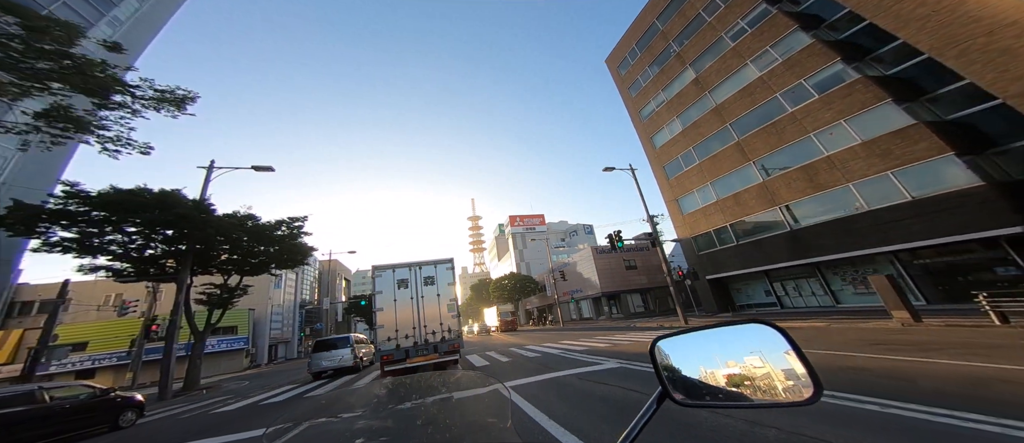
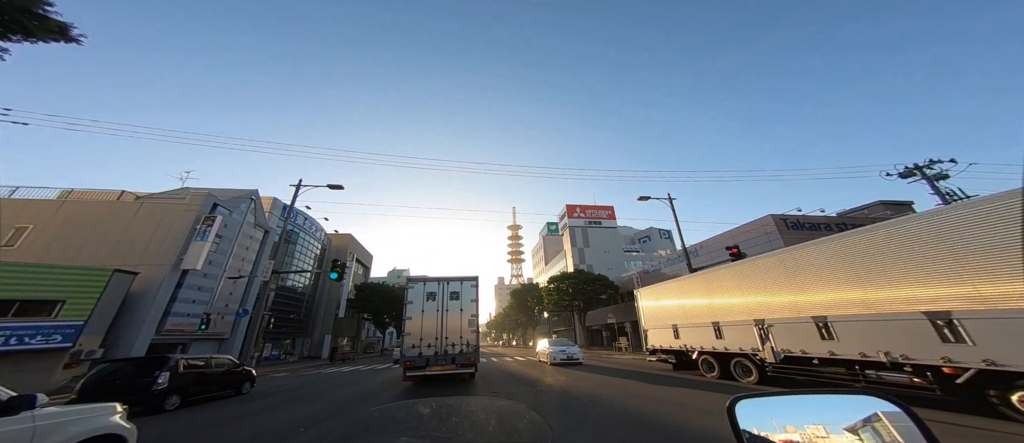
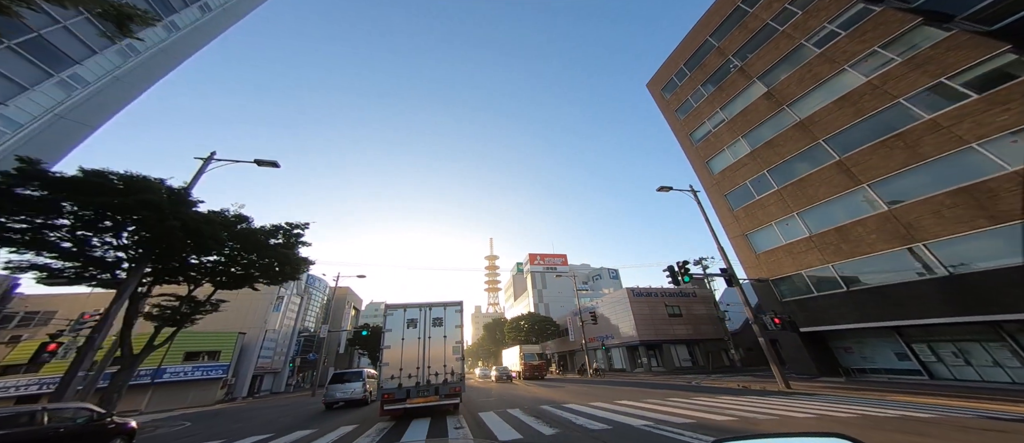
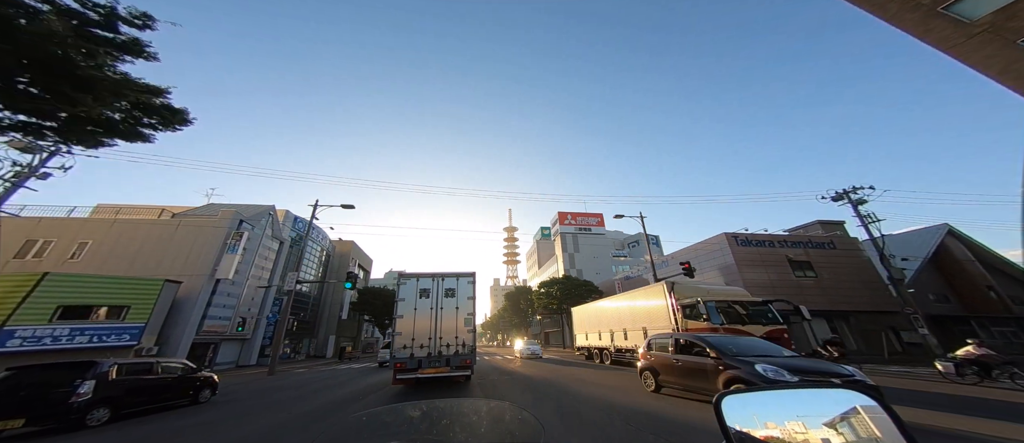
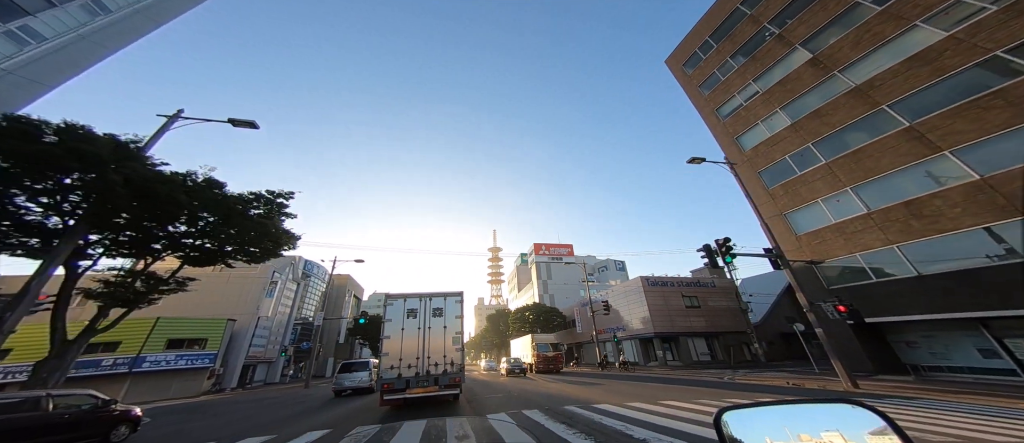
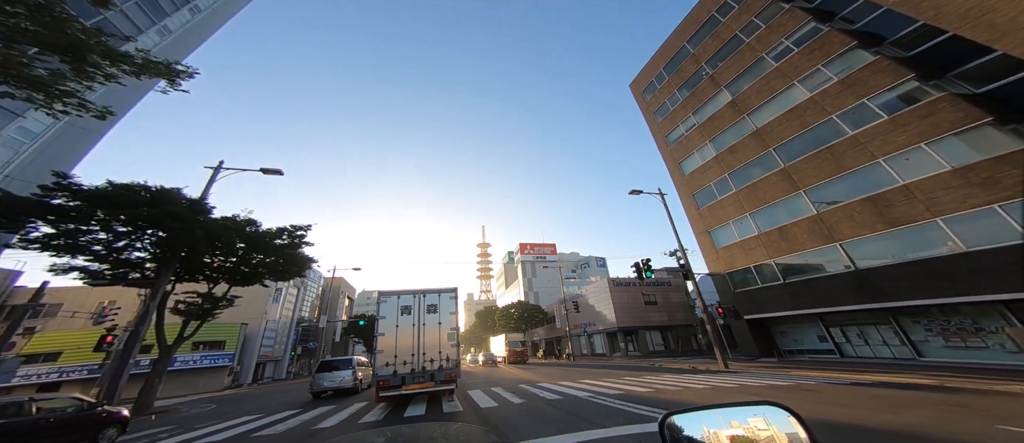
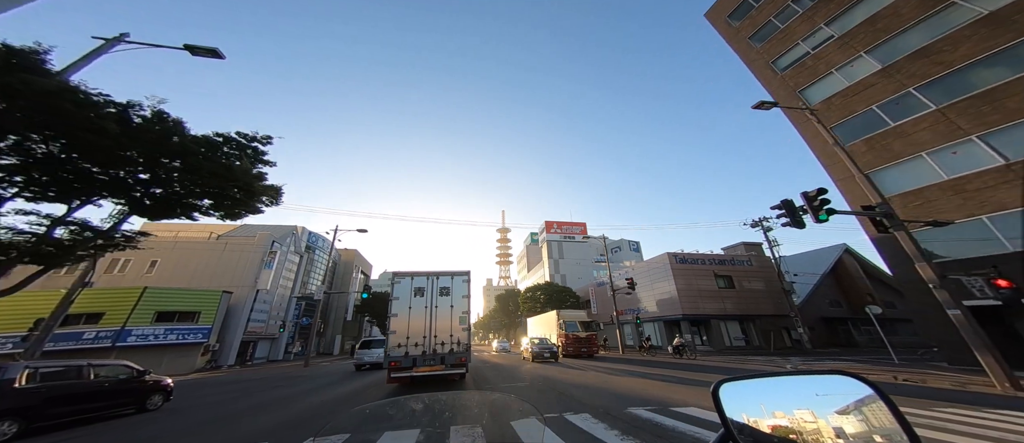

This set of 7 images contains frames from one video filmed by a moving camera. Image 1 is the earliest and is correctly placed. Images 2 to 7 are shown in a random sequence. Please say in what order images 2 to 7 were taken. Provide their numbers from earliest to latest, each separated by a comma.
6, 3, 5, 7, 4, 2
